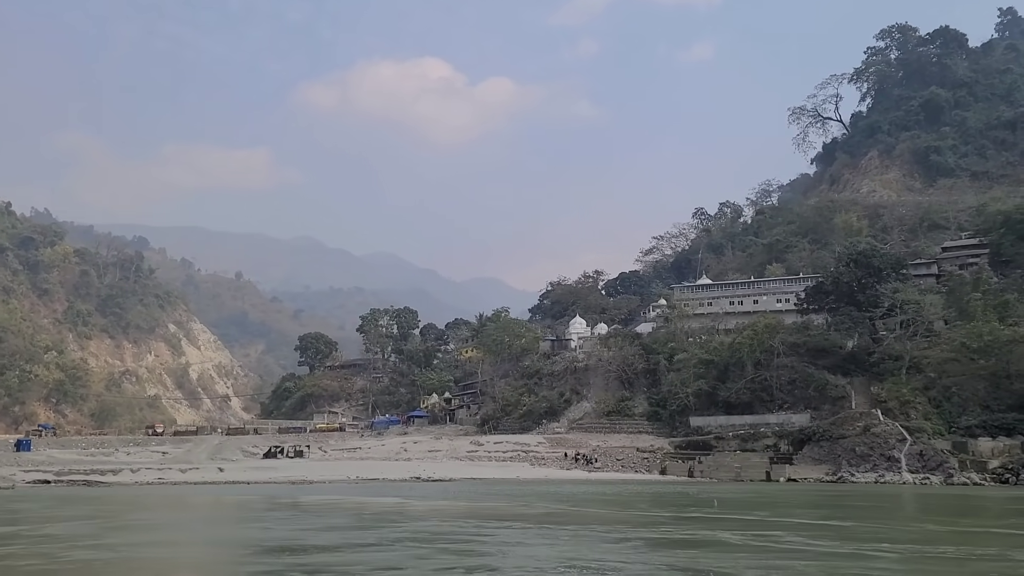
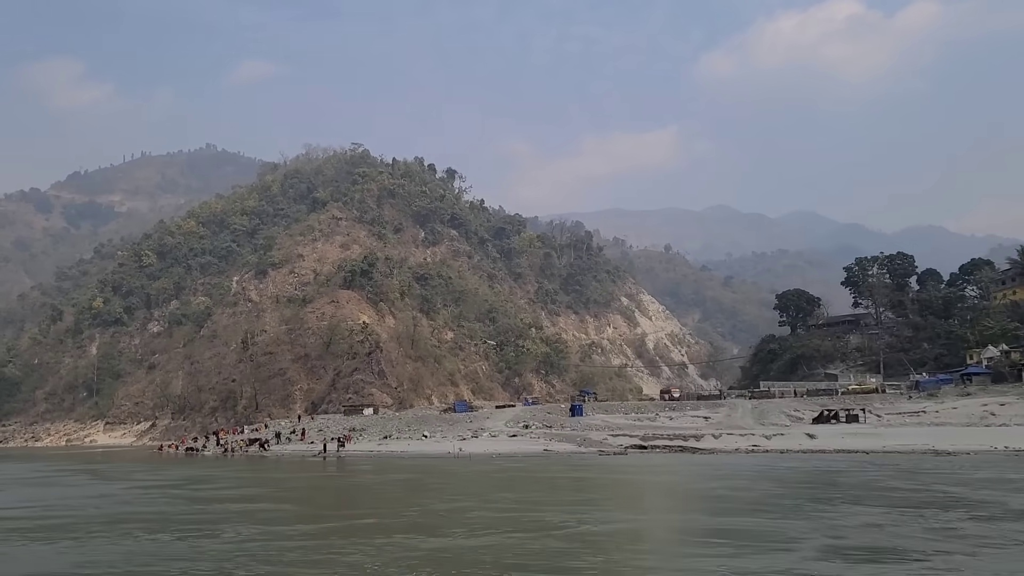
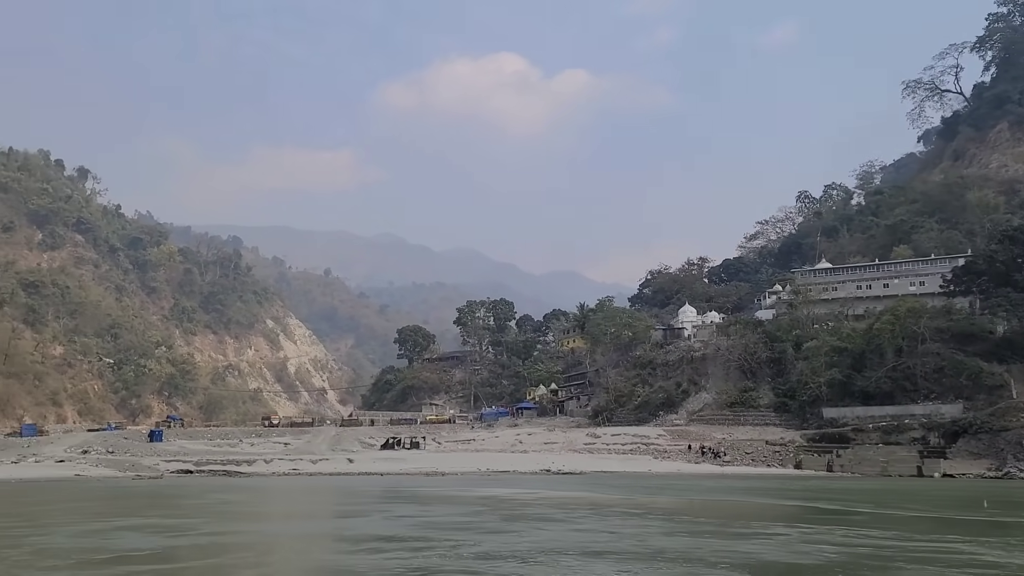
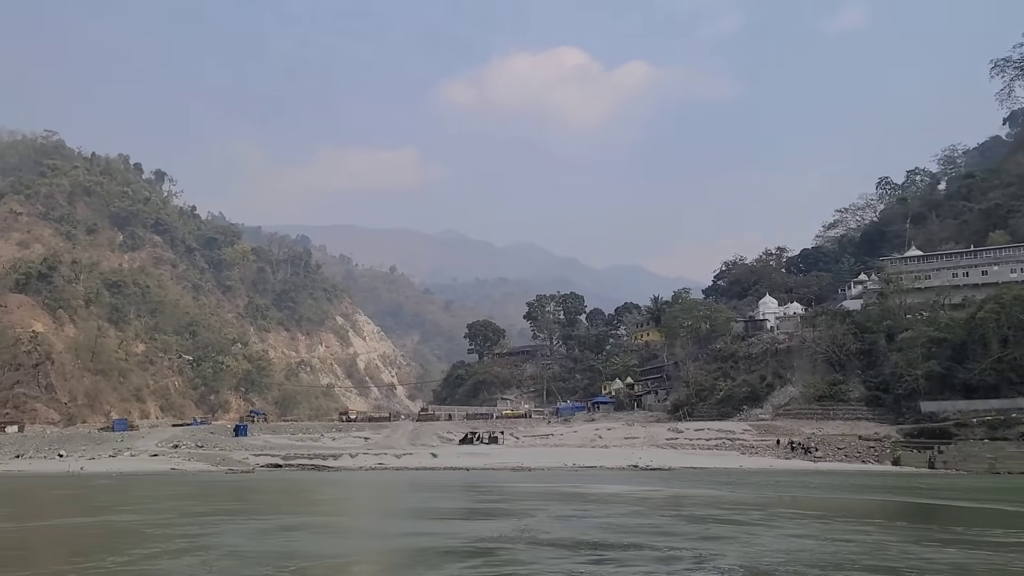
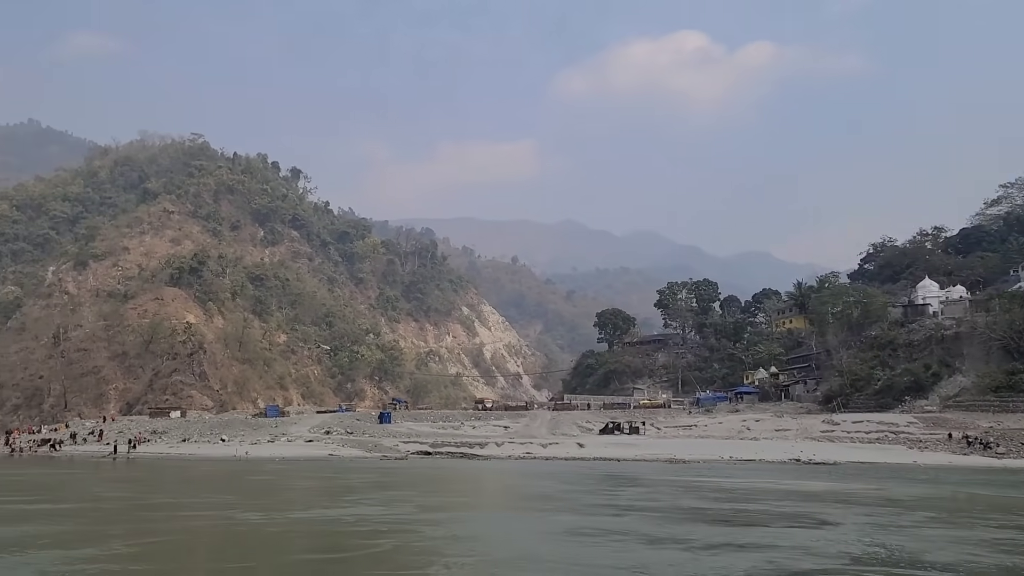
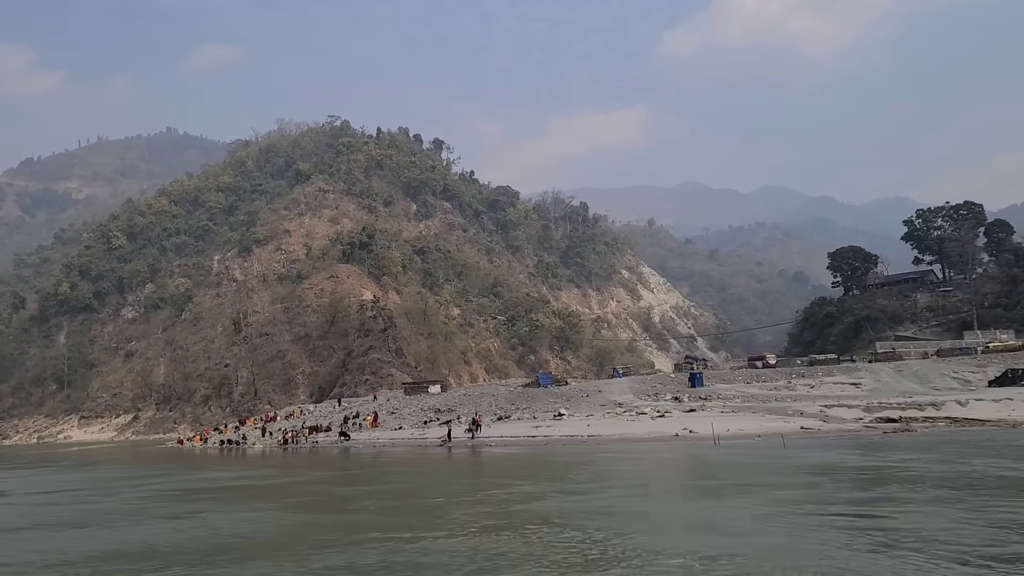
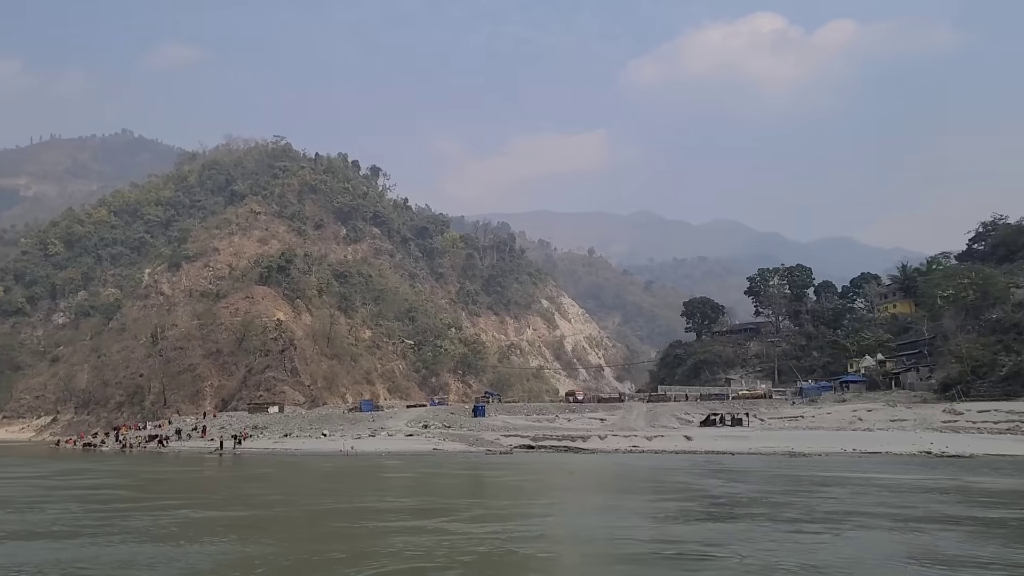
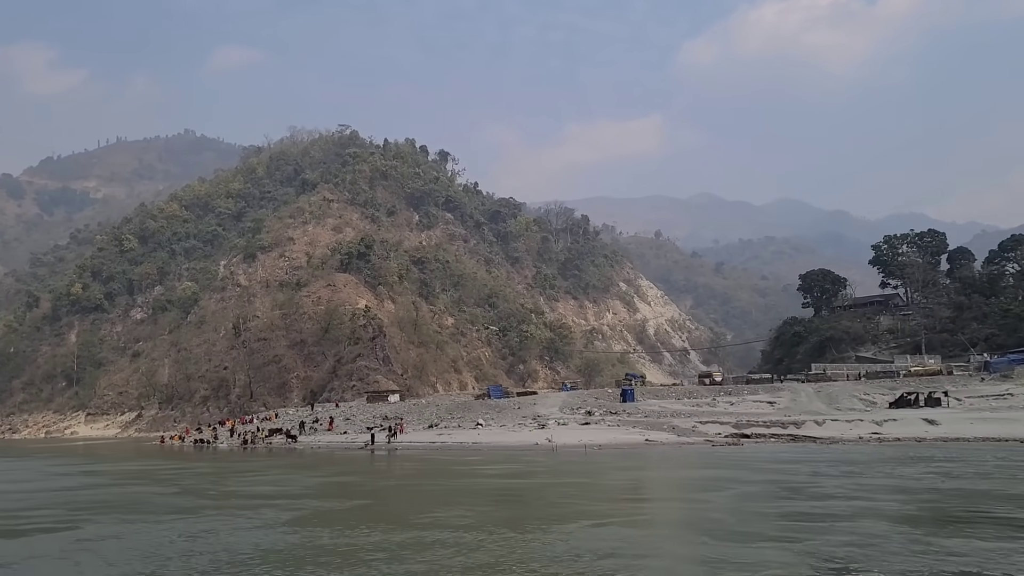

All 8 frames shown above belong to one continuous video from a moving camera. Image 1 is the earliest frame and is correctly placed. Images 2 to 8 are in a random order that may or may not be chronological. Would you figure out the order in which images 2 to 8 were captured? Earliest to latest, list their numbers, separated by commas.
3, 4, 5, 7, 2, 8, 6
